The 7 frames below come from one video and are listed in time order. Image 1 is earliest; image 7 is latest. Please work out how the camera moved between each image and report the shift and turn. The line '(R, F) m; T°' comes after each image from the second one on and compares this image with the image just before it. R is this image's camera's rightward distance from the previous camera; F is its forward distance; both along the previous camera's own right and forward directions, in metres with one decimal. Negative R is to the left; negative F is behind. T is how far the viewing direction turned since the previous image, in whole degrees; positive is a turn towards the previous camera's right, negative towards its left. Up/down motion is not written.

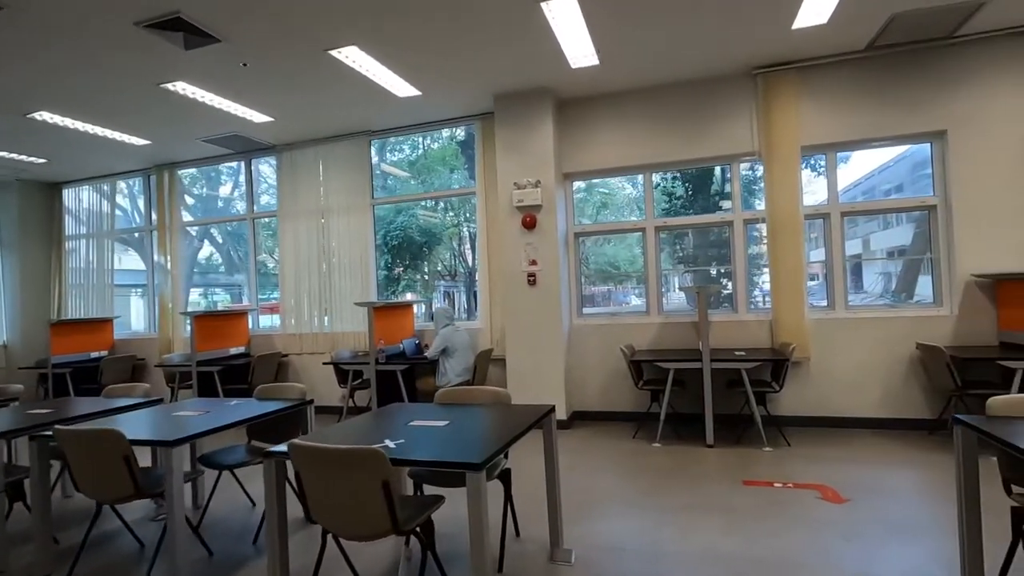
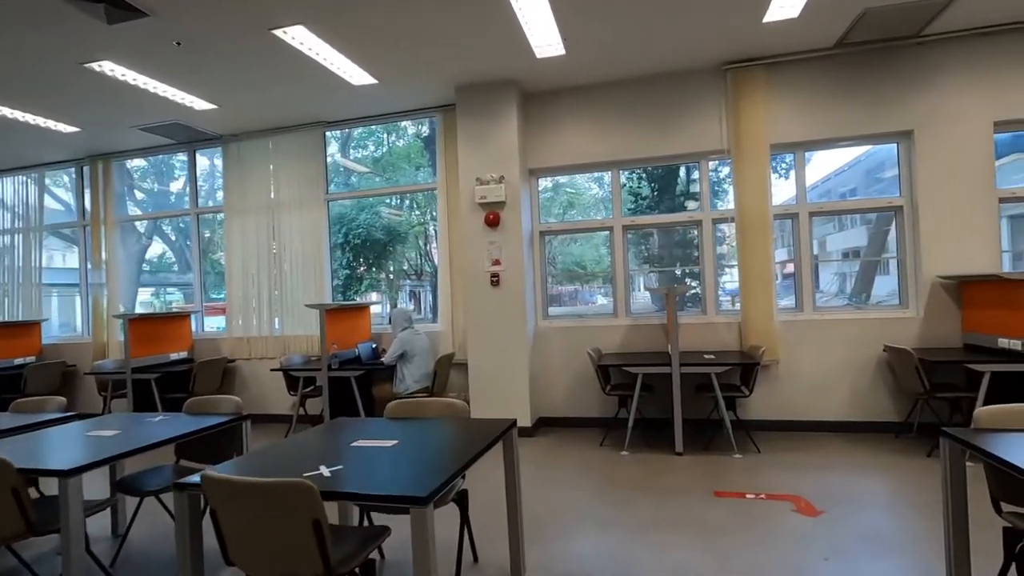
(0.0, +0.3) m; +3°
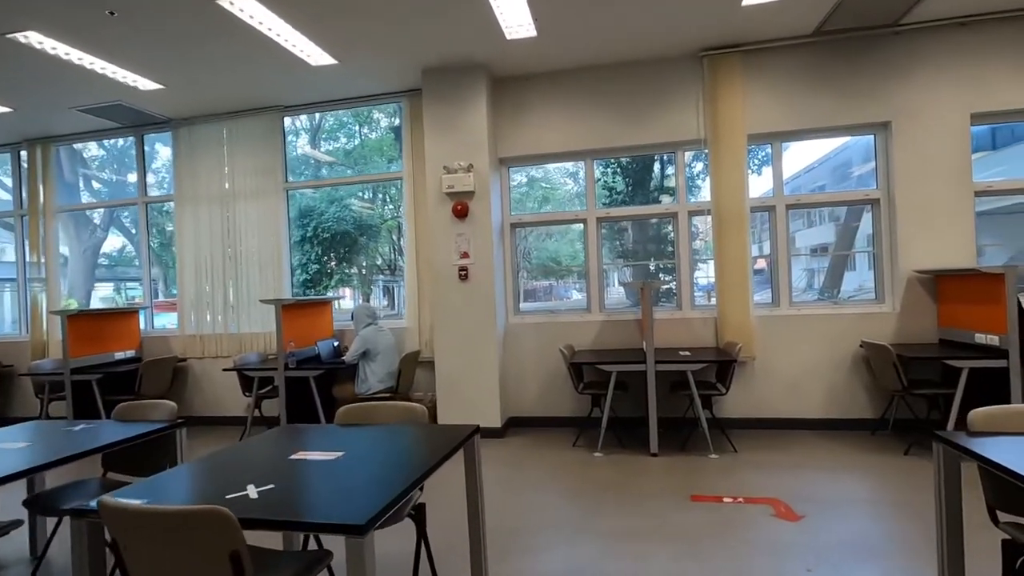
(+0.1, +0.2) m; +3°
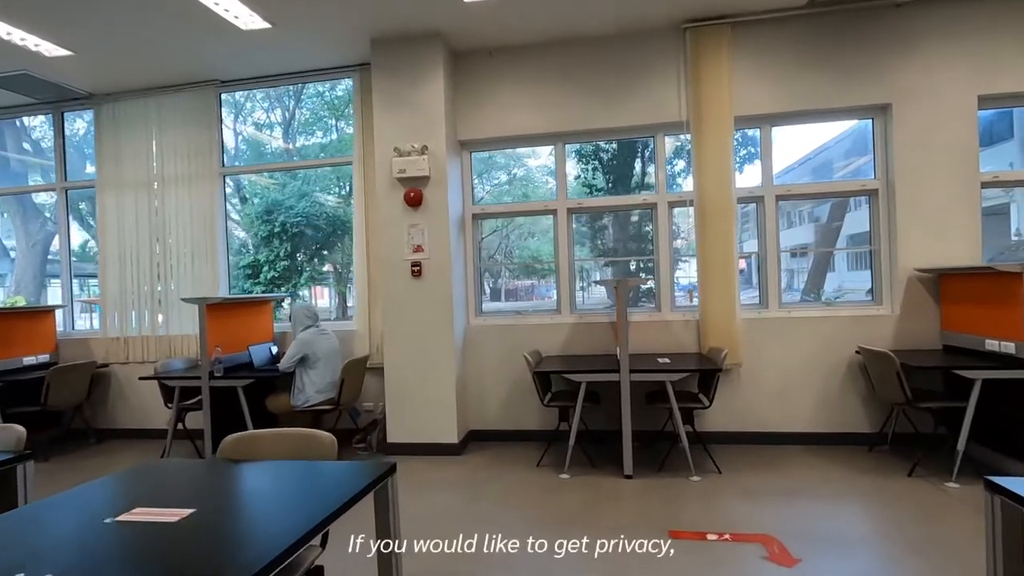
(+0.2, +0.5) m; +2°
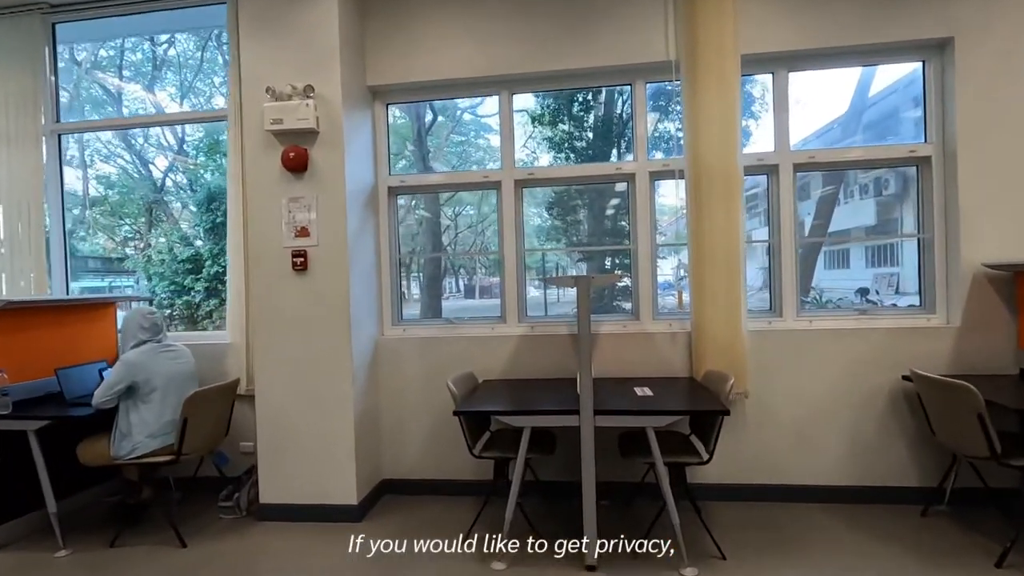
(+0.3, +1.2) m; +2°
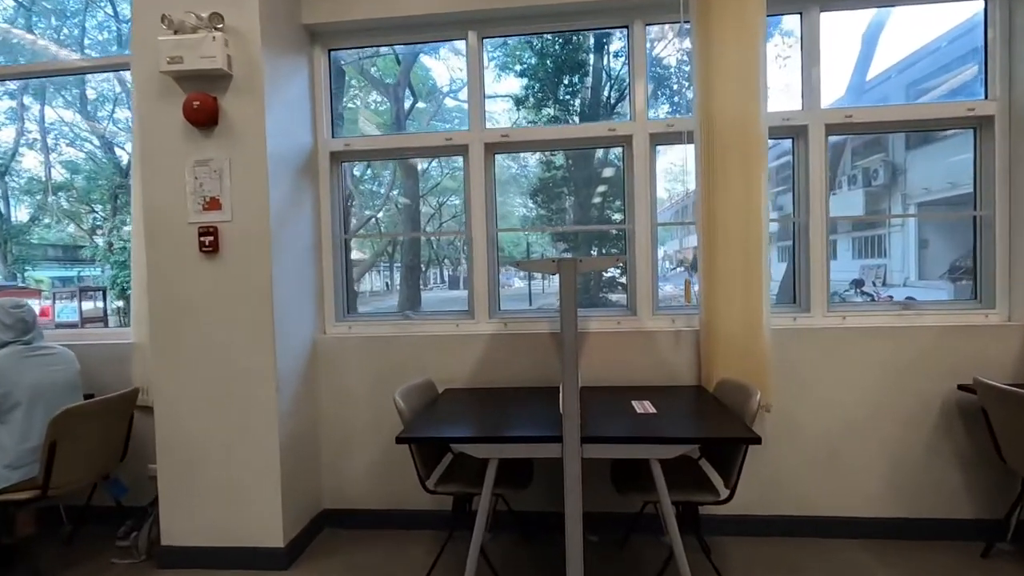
(+0.1, +0.6) m; +2°
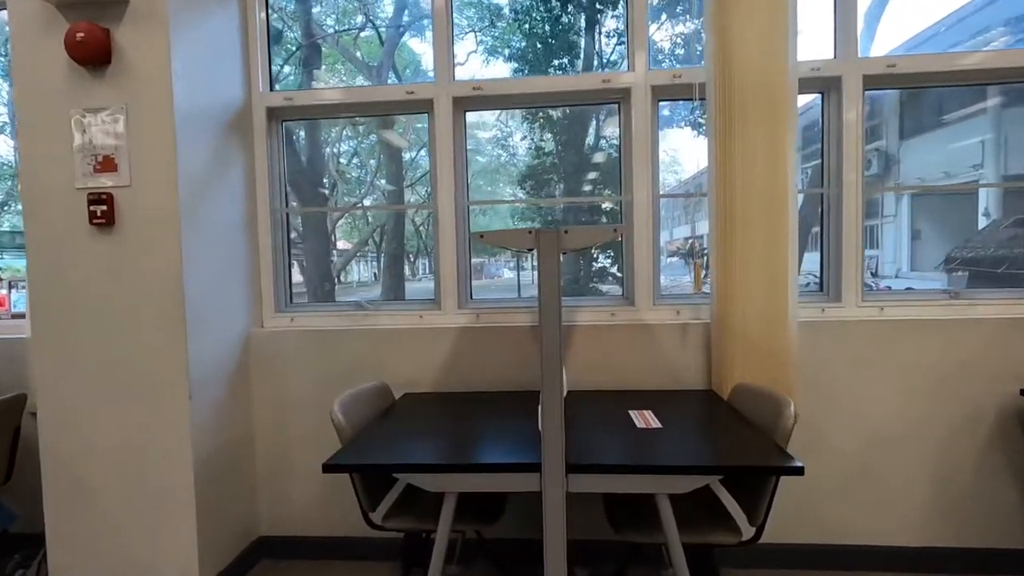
(+0.1, +0.5) m; +1°
